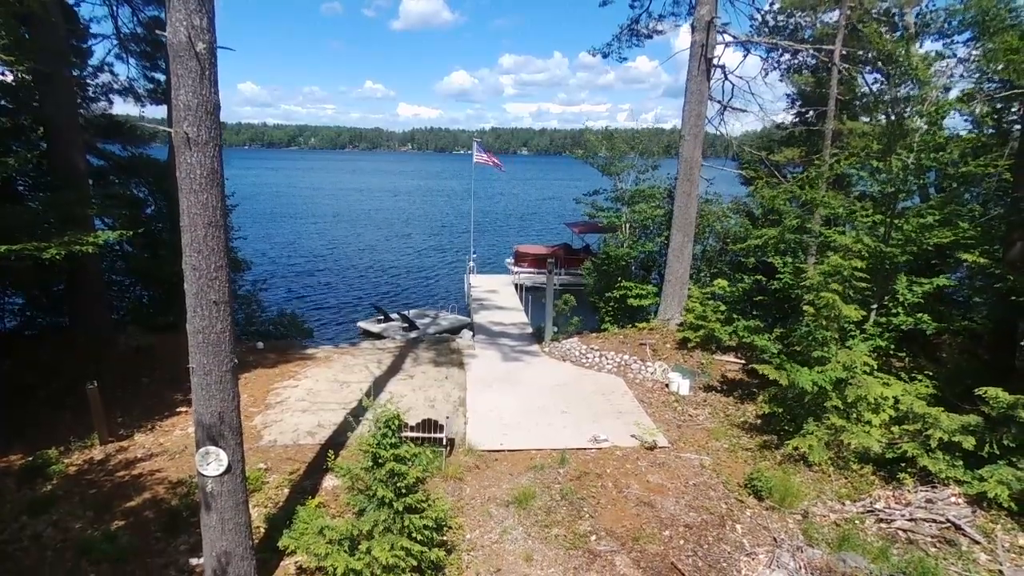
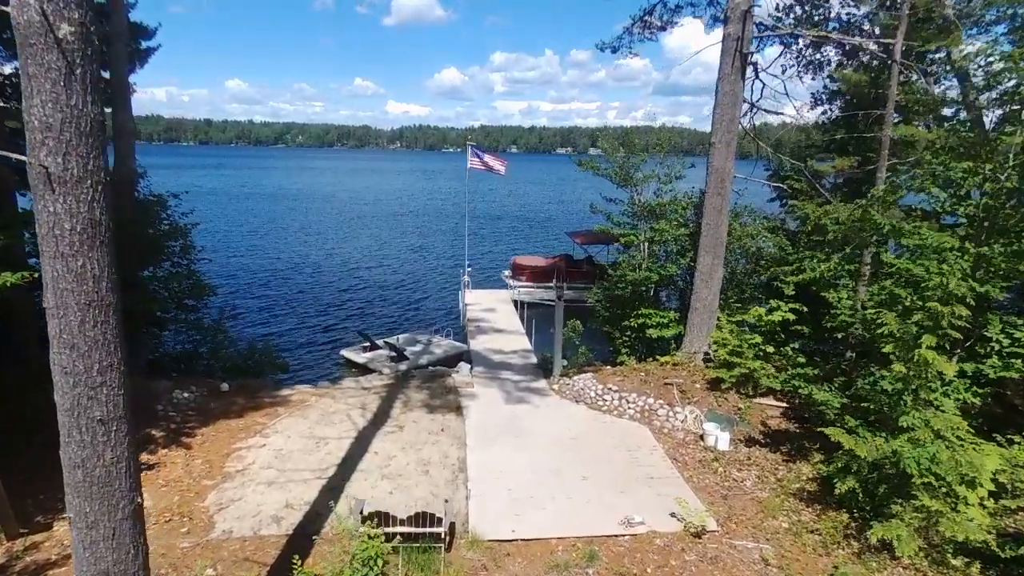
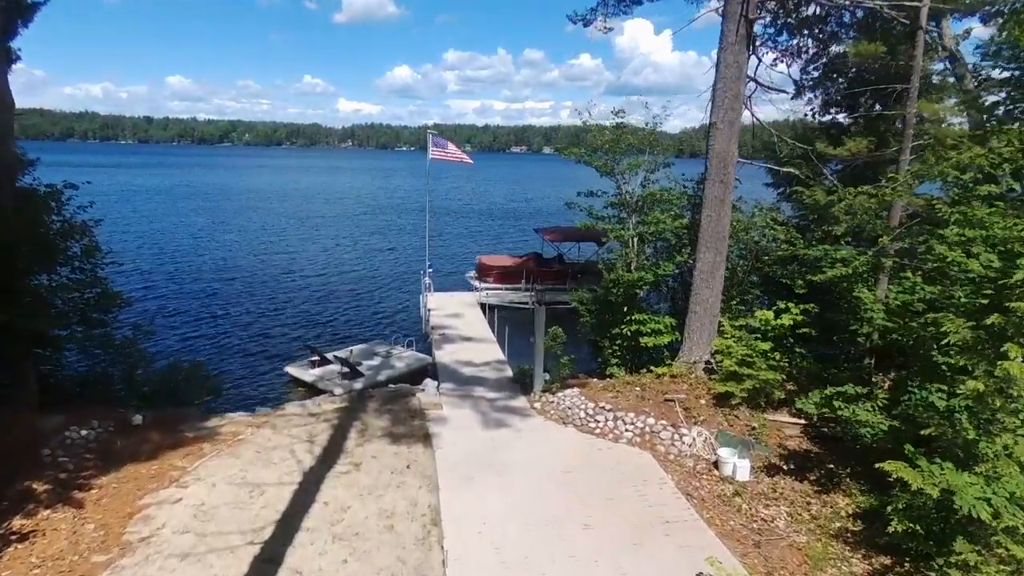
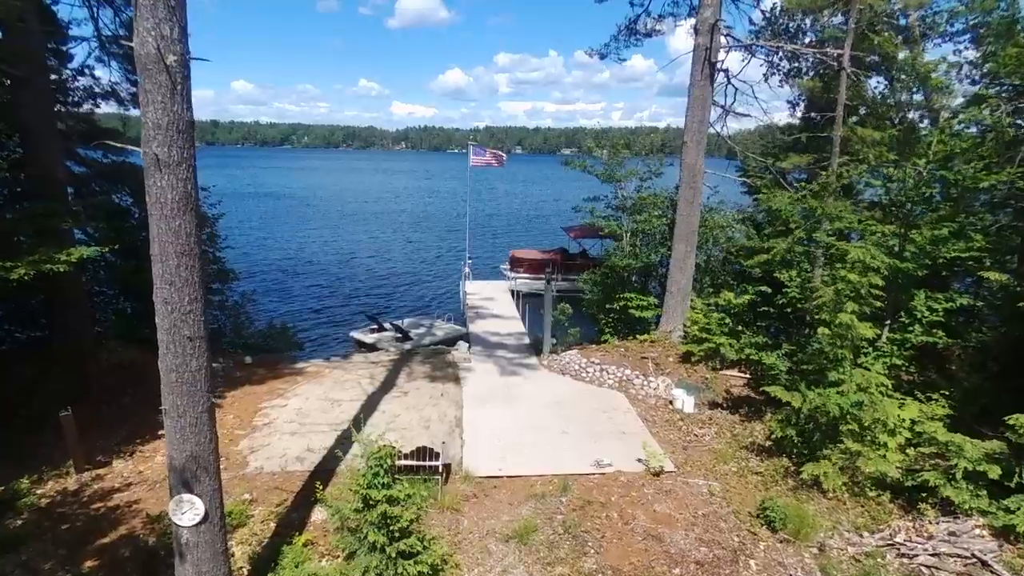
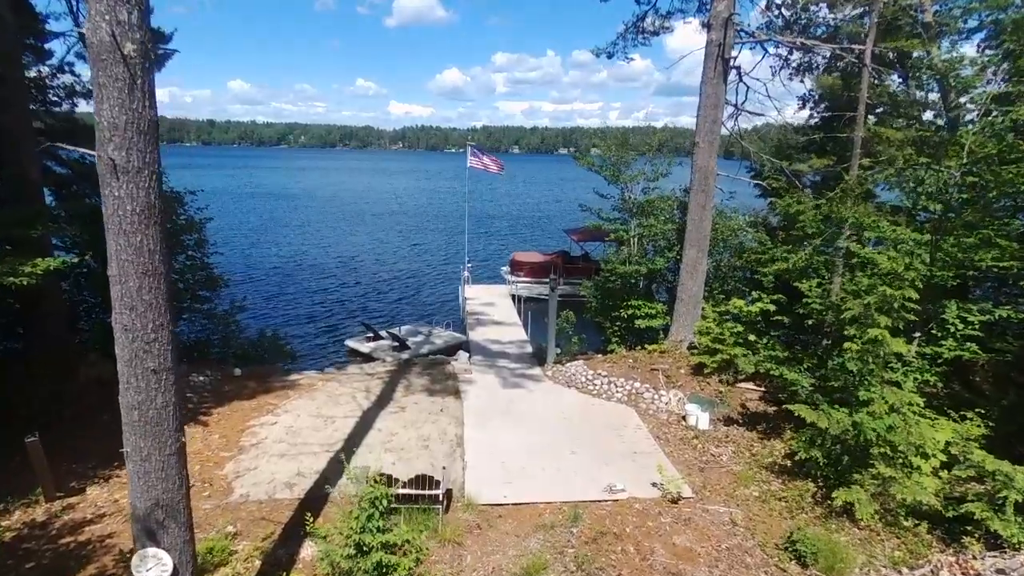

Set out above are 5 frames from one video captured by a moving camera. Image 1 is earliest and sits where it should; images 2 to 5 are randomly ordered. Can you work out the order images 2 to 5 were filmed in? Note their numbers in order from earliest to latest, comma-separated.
4, 5, 2, 3
